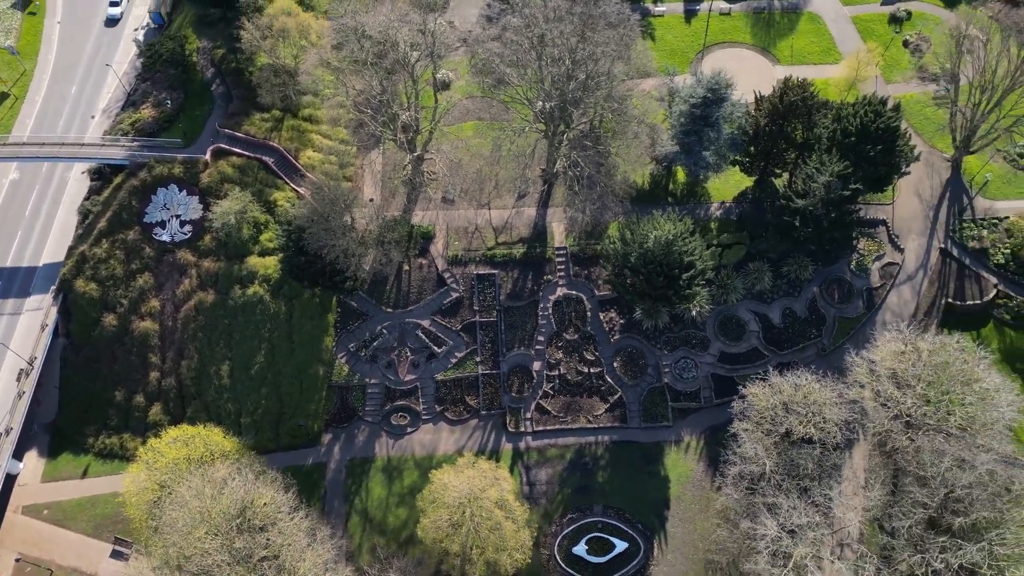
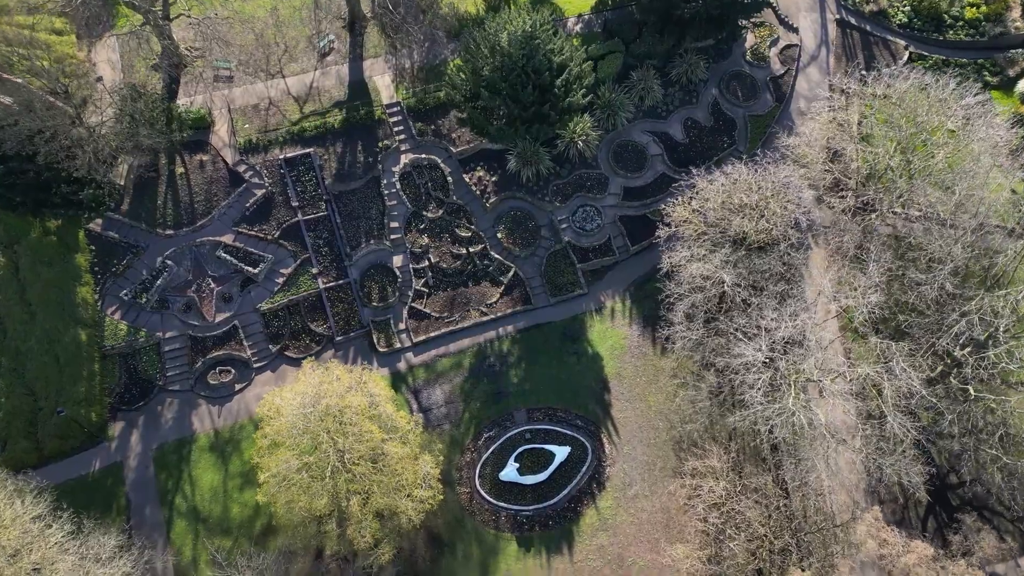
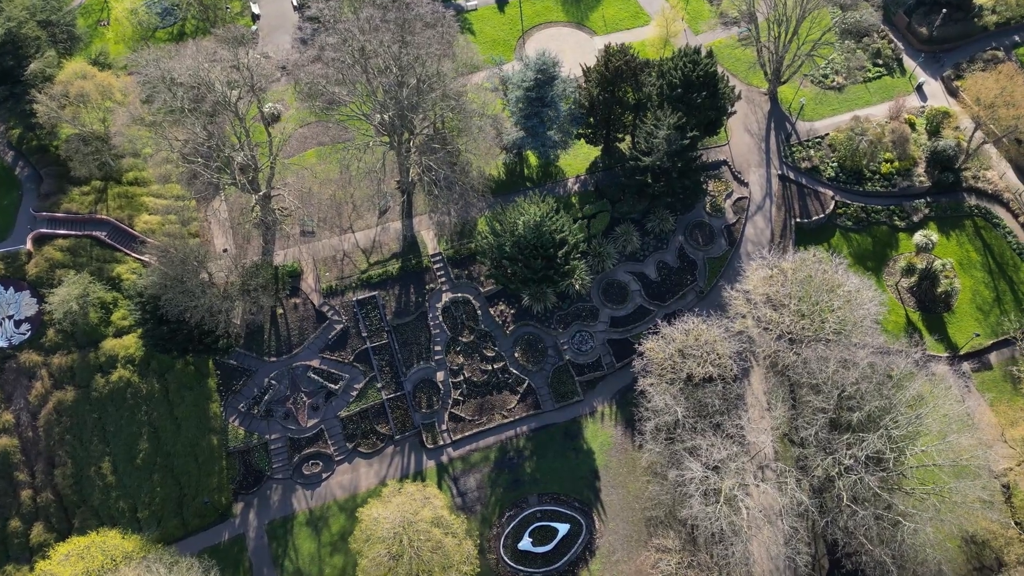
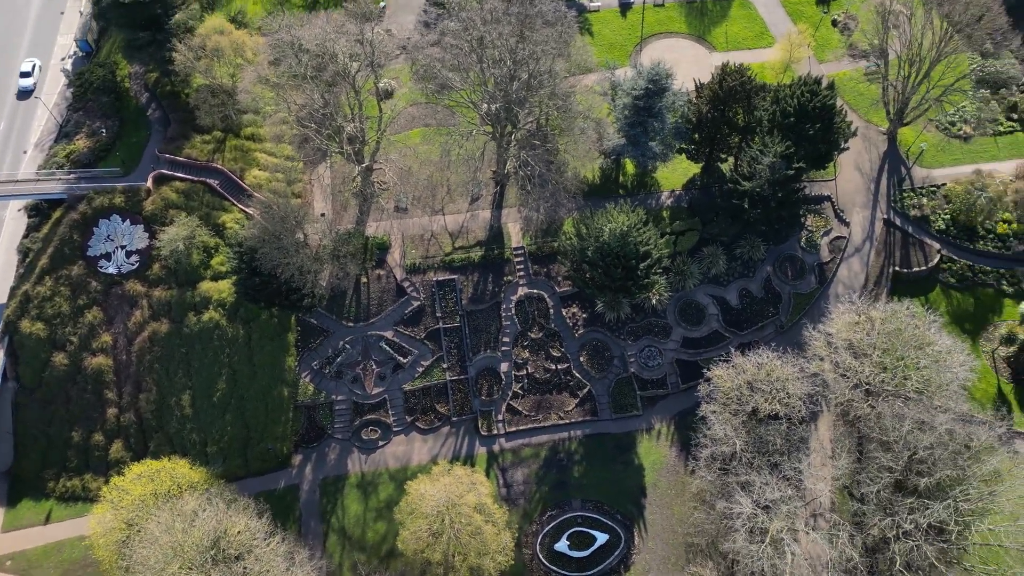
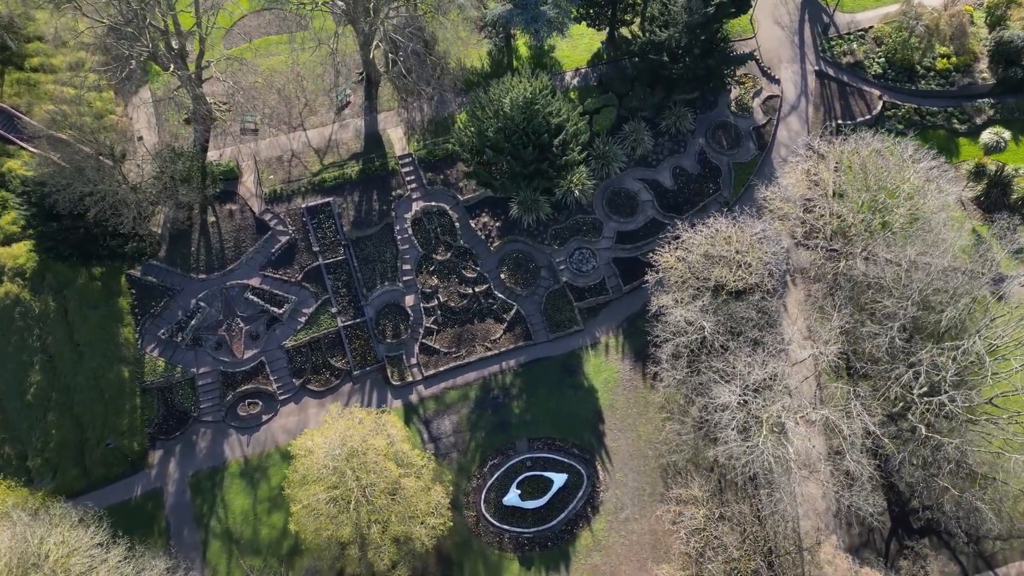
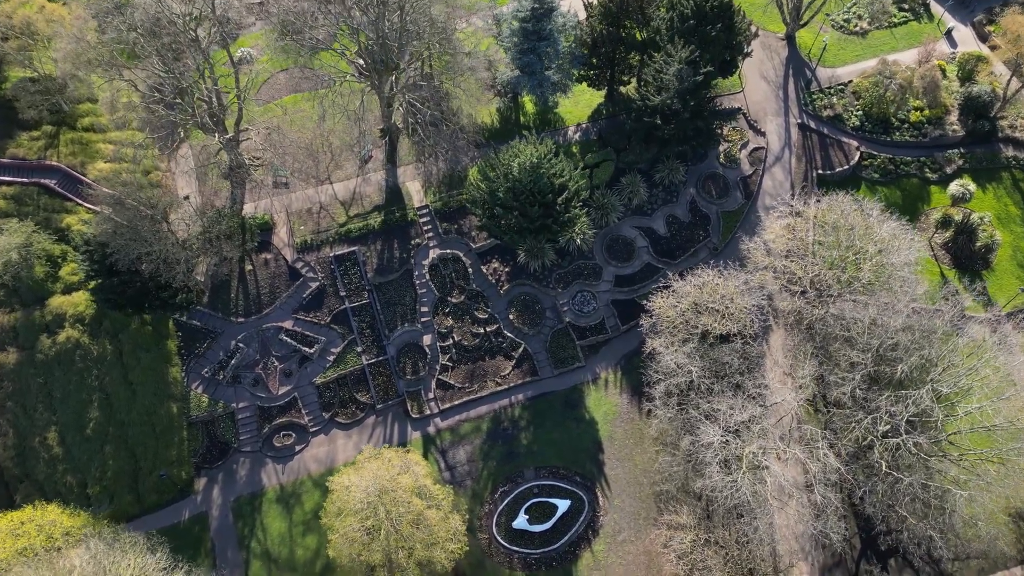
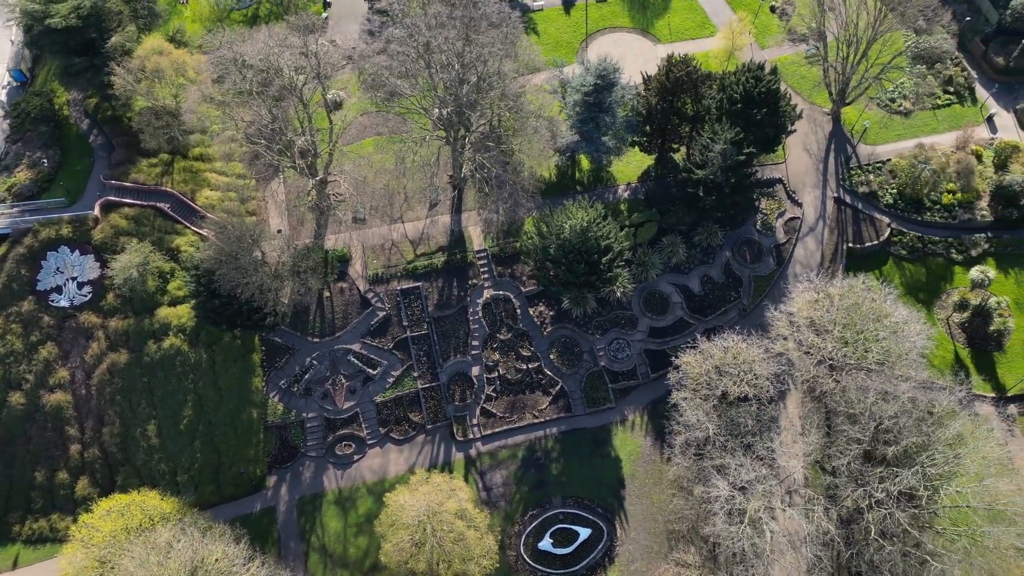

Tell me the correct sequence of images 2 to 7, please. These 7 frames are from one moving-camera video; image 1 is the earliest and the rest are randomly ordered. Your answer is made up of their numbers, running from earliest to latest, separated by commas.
4, 7, 3, 6, 5, 2
